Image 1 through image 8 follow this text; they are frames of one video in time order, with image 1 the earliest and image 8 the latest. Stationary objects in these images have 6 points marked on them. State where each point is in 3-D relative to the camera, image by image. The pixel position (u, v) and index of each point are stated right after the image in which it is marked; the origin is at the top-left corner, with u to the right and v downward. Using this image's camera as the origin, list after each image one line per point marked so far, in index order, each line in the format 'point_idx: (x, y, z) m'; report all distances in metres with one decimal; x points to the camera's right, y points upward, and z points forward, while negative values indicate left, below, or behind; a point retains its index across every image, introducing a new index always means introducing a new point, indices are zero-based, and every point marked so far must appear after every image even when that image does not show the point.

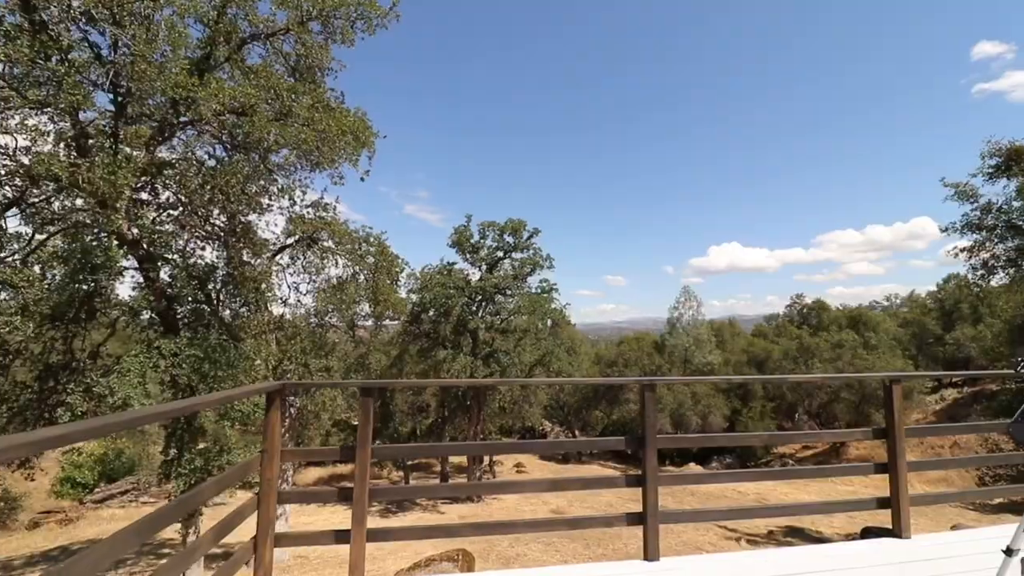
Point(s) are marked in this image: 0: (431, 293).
0: (-2.3, -0.1, +16.7) m
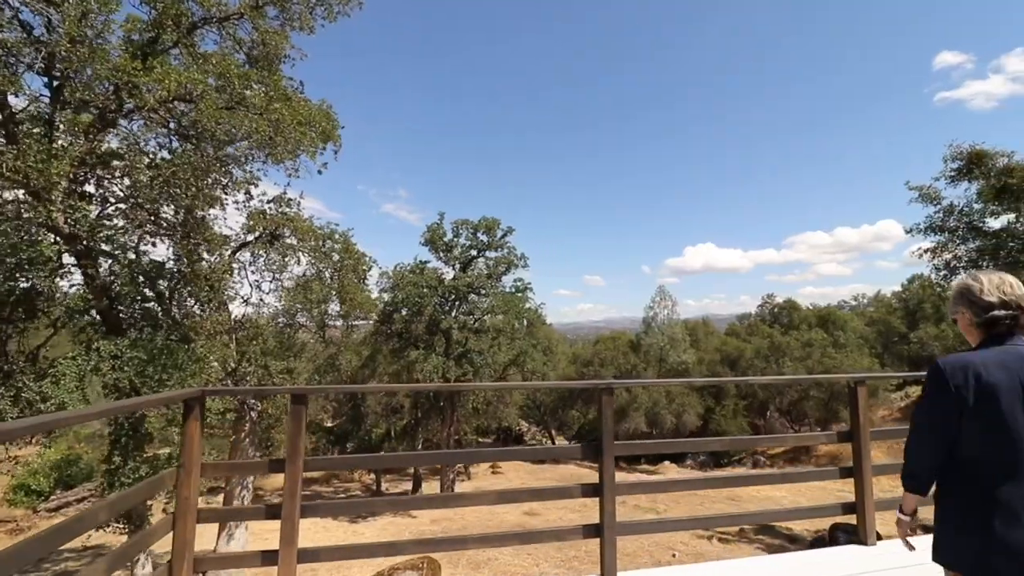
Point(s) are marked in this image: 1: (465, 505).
0: (-3.1, -0.1, +16.4) m
1: (-0.2, -1.0, +2.6) m
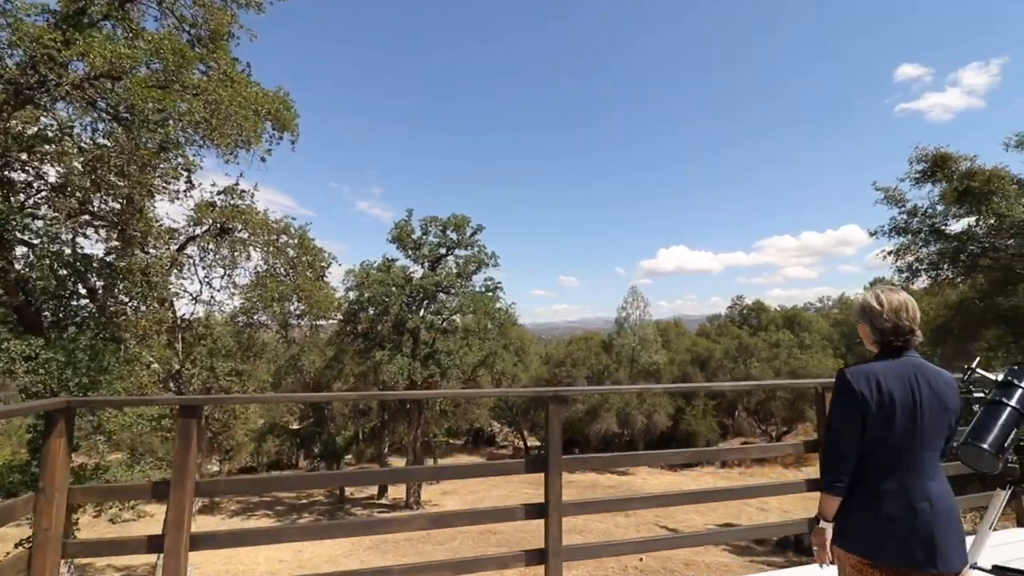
0: (-4.0, -0.1, +15.9) m
1: (-0.5, -1.0, +2.3) m
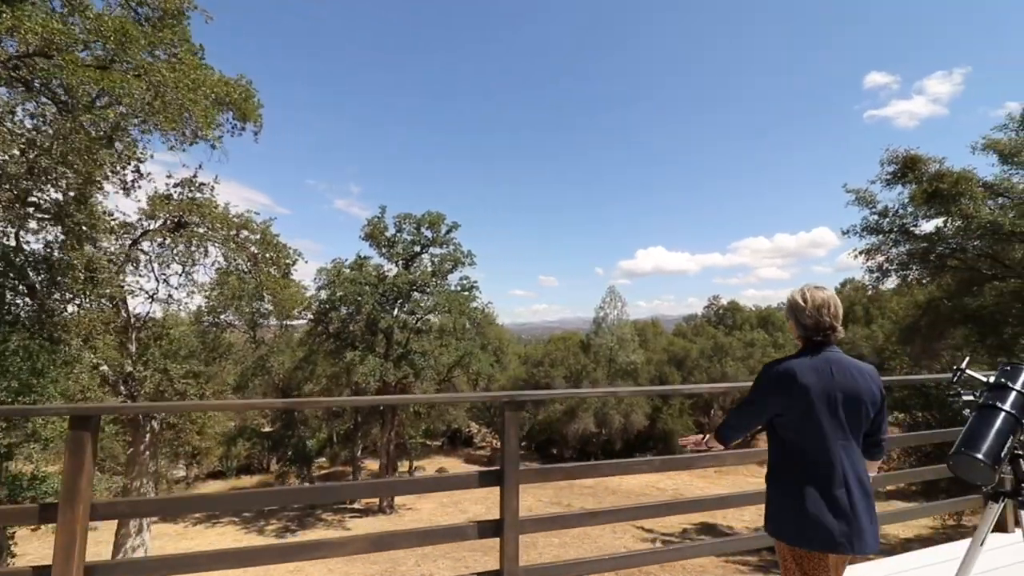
0: (-4.6, 0.0, +15.5) m
1: (-0.7, -0.9, +2.0) m
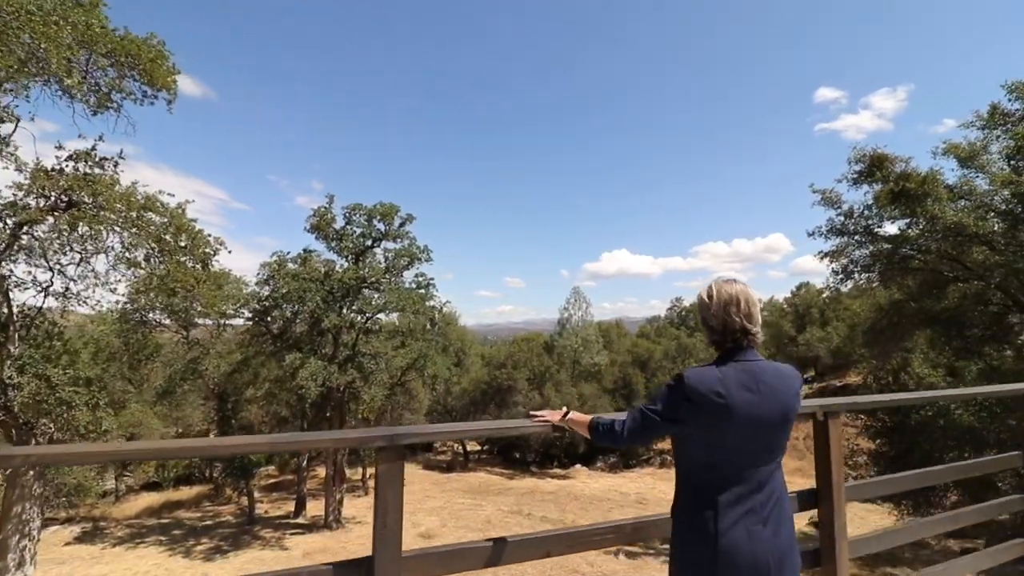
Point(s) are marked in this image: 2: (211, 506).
0: (-5.7, +0.1, +14.3) m
1: (-0.9, -0.9, +1.0) m
2: (-10.2, -7.4, +19.1) m
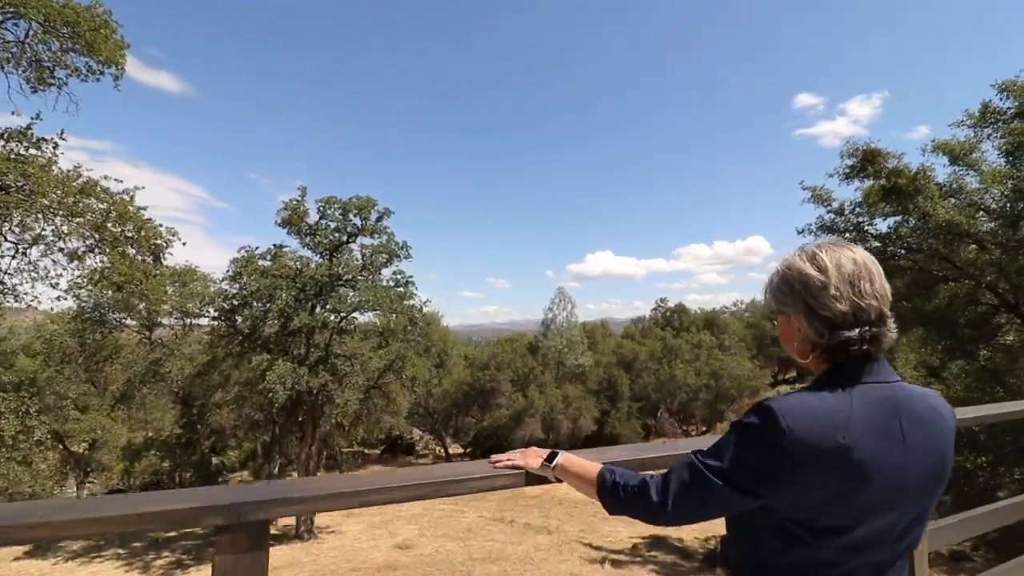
0: (-6.1, +0.1, +13.5) m
1: (-1.0, -0.8, +0.4) m
2: (-10.7, -7.3, +18.2) m
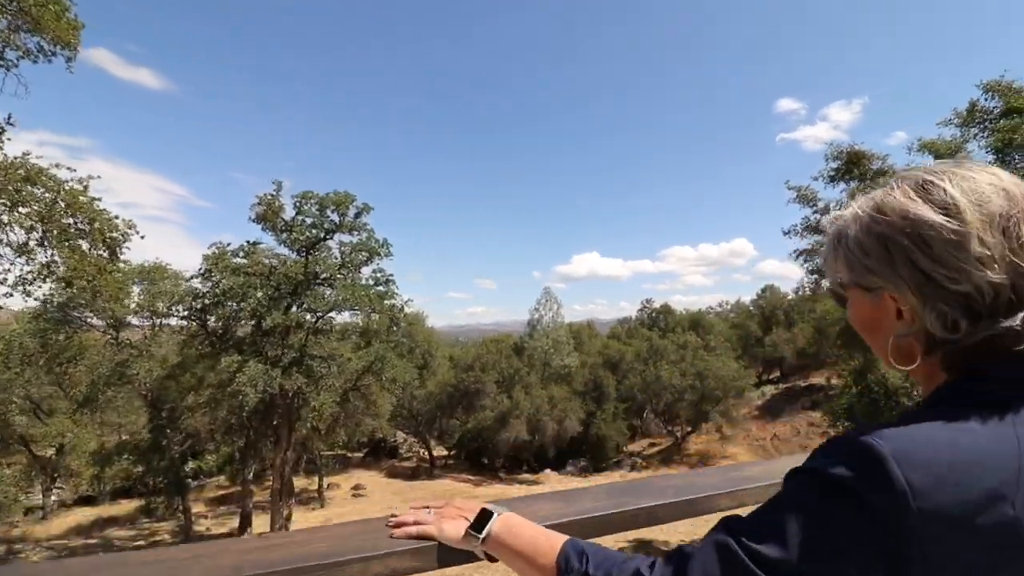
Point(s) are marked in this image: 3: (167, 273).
0: (-6.5, +0.2, +13.0) m
1: (-1.1, -0.7, 0.0) m
2: (-11.3, -7.3, +17.5) m
3: (-8.3, +0.4, +13.6) m
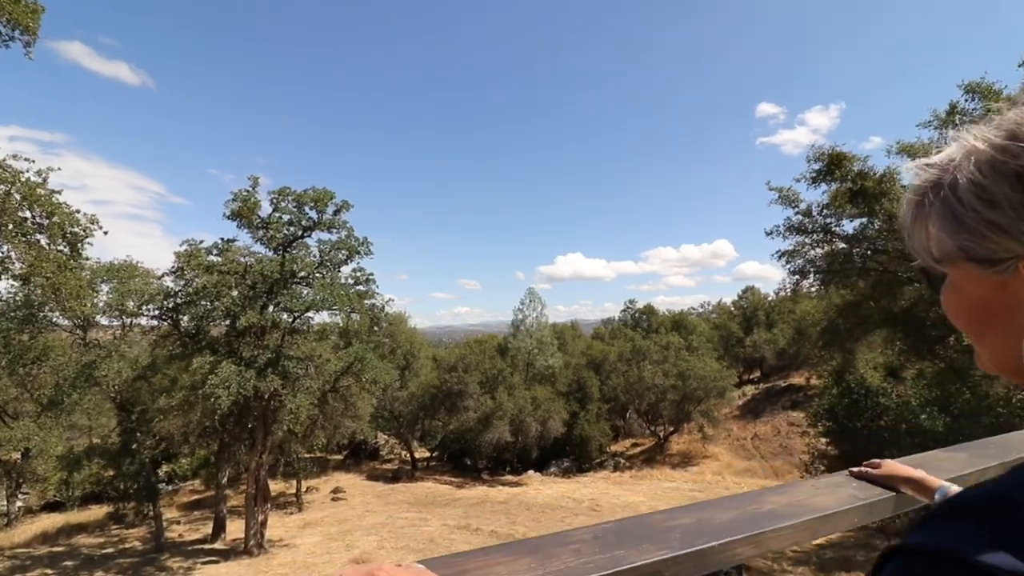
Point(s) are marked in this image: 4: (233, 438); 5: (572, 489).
0: (-6.9, +0.2, +12.6) m
1: (-1.1, -0.7, -0.3) m
2: (-11.8, -7.2, +17.0) m
3: (-8.7, +0.4, +13.2) m
4: (-6.9, -3.7, +13.9) m
5: (+2.2, -7.1, +19.9) m
